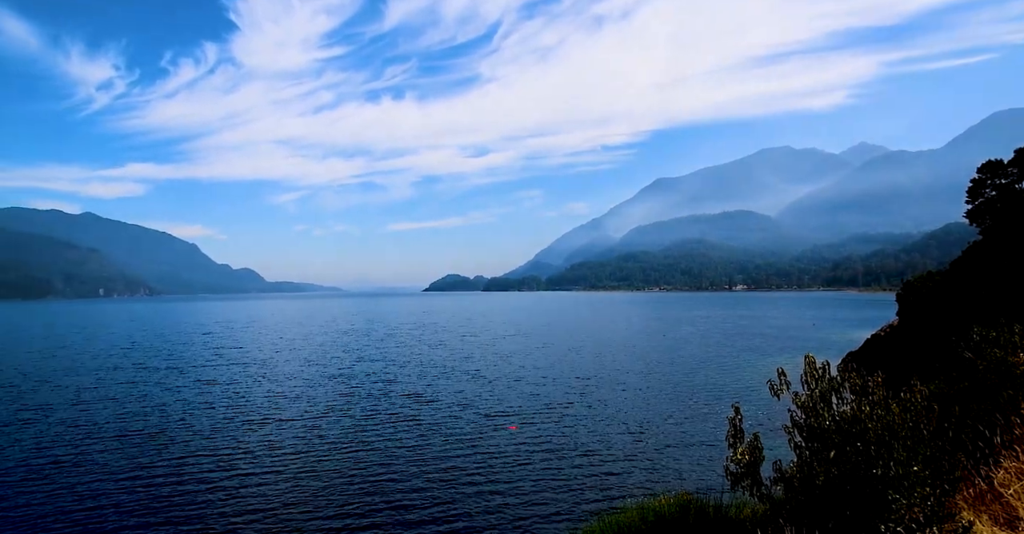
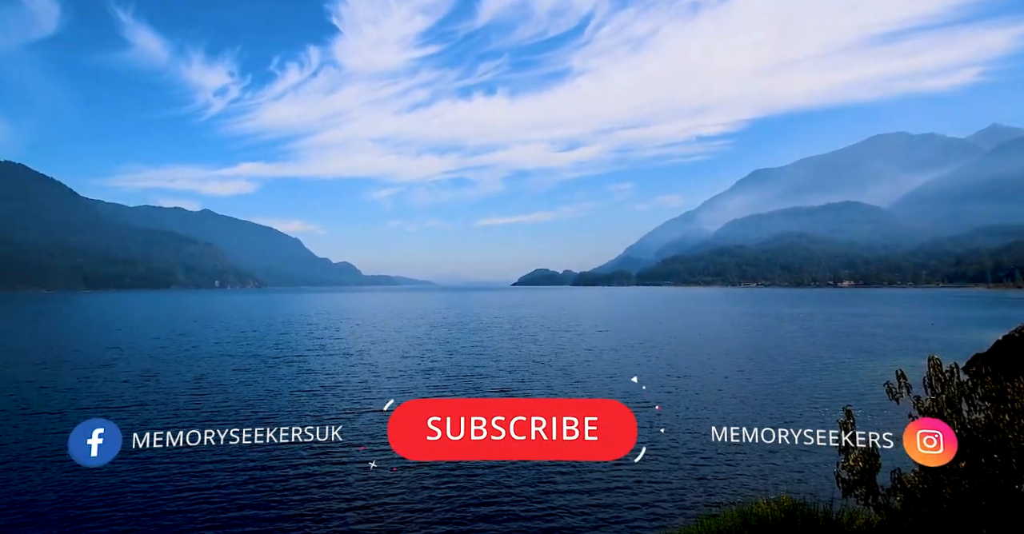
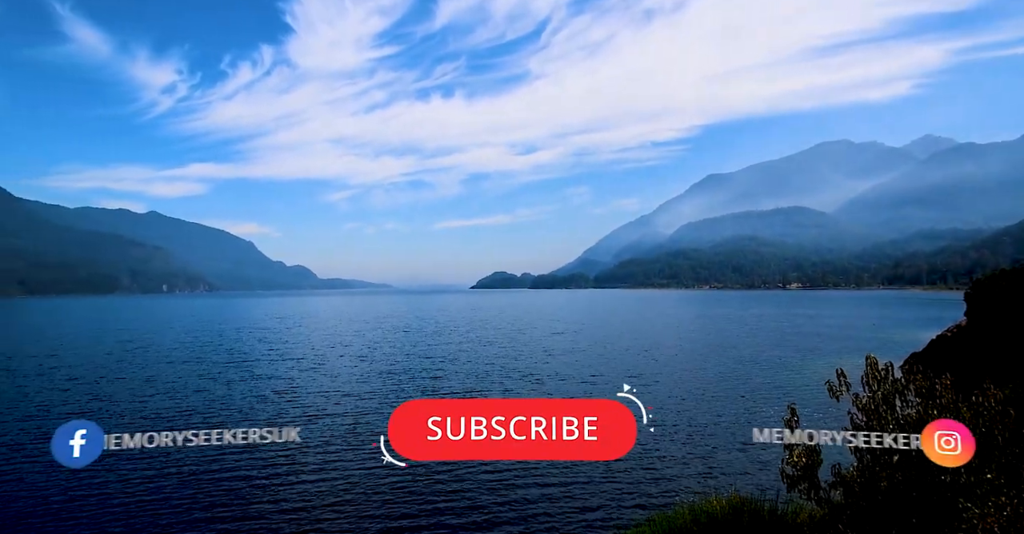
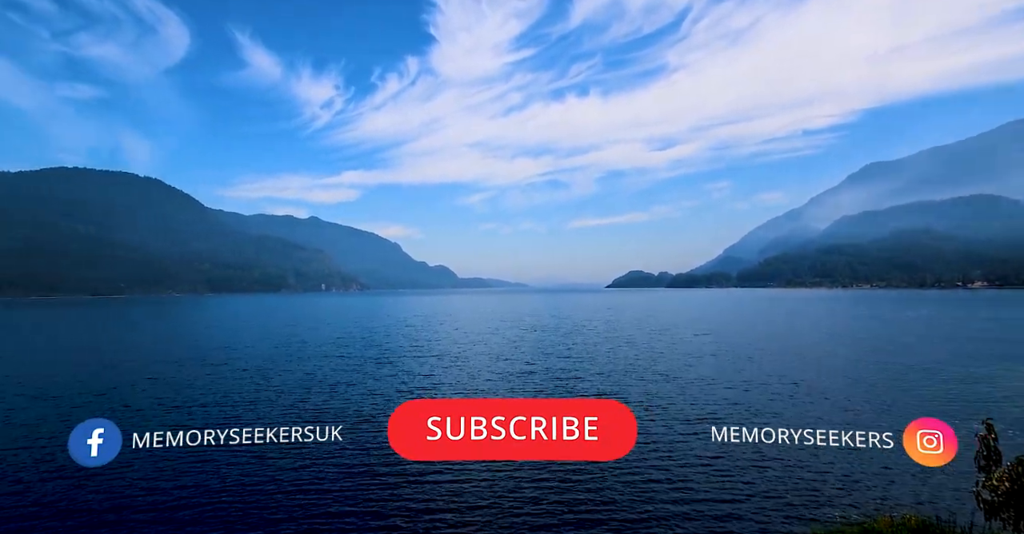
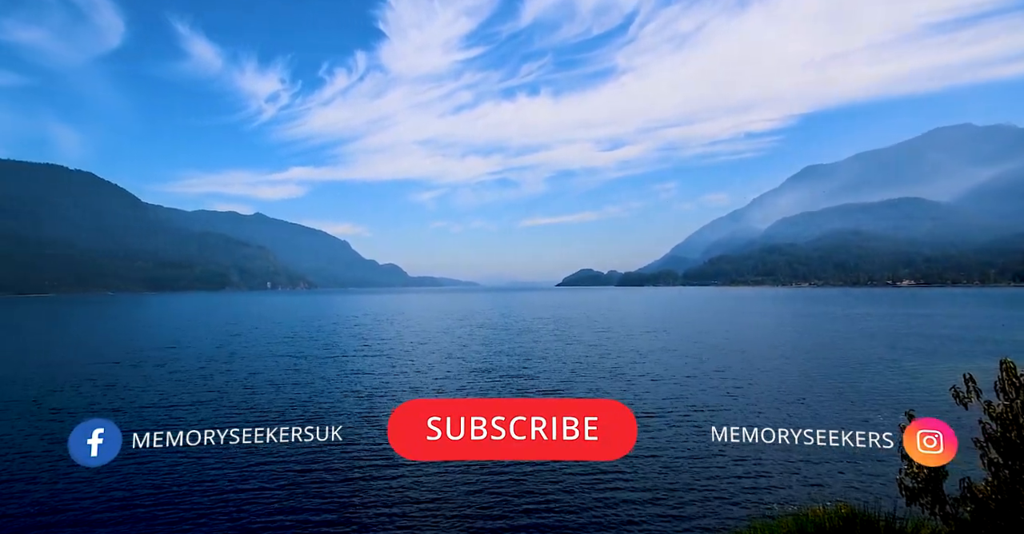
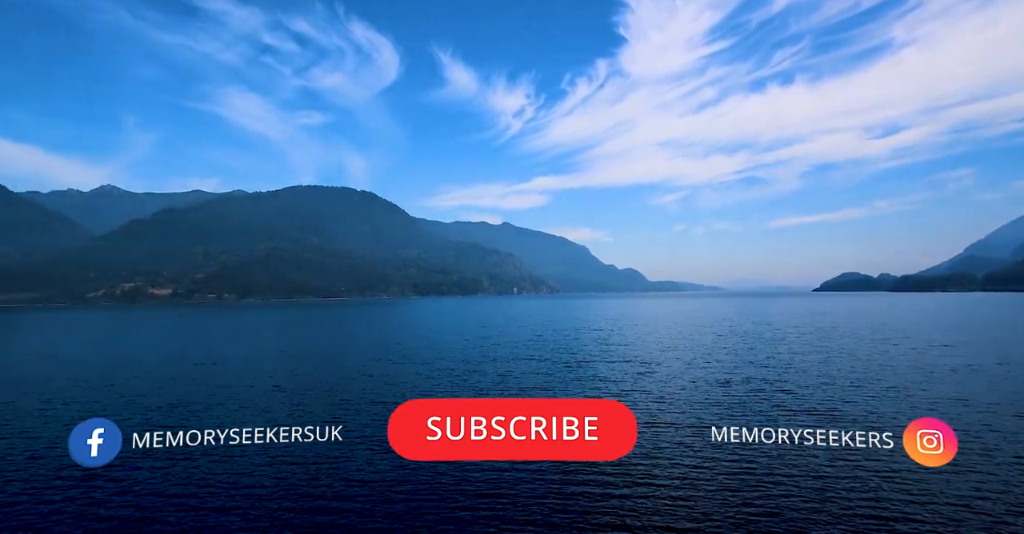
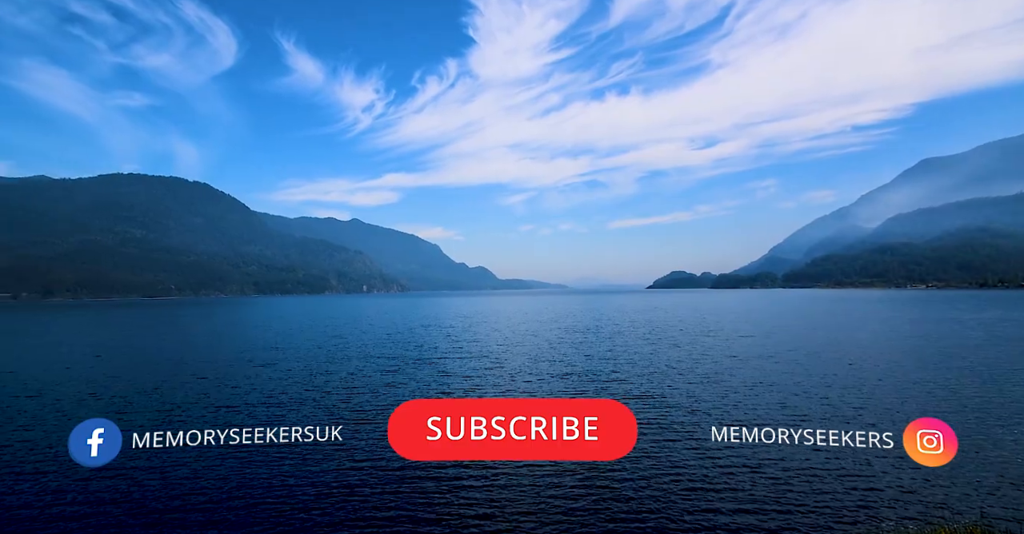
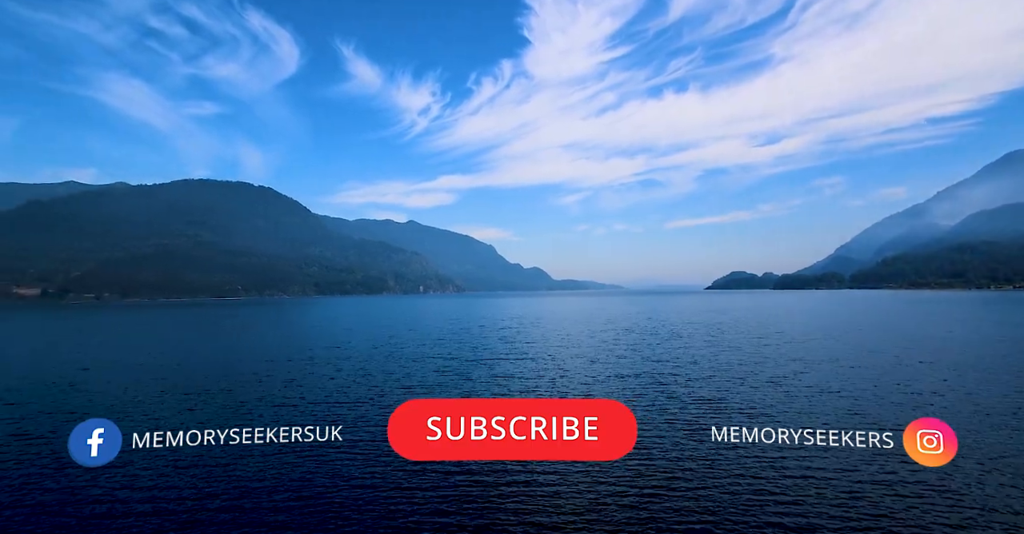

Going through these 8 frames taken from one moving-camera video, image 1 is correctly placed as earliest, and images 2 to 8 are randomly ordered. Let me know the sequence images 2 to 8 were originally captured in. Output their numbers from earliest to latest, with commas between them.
3, 2, 5, 4, 7, 8, 6
